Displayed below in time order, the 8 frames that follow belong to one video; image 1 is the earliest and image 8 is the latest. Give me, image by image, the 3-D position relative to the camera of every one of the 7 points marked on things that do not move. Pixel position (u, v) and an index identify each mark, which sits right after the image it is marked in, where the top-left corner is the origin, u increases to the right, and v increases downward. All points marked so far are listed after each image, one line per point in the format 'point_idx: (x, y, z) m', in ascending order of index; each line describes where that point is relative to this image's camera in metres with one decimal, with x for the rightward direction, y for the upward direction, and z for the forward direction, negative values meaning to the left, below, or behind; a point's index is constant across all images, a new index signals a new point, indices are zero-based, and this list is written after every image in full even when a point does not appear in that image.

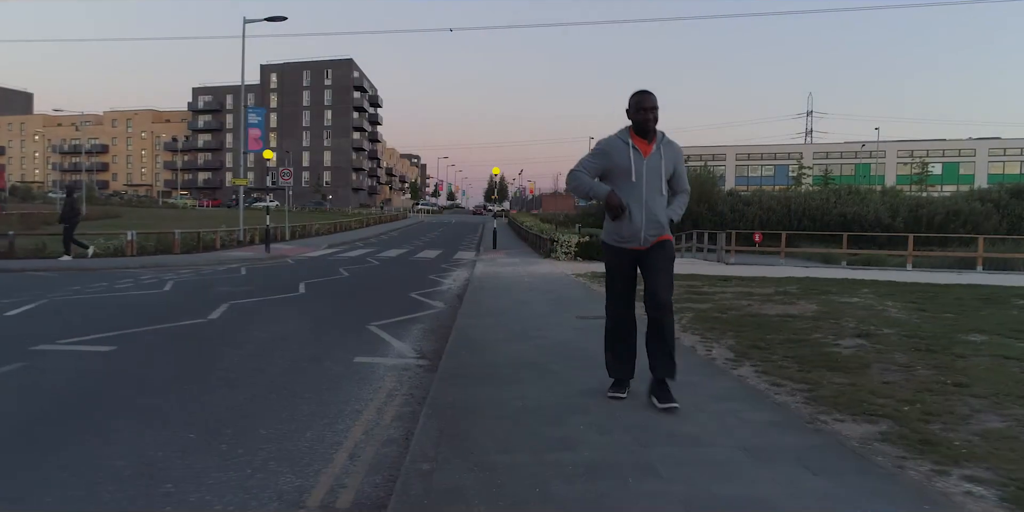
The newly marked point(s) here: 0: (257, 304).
0: (-3.2, -0.6, +9.0) m
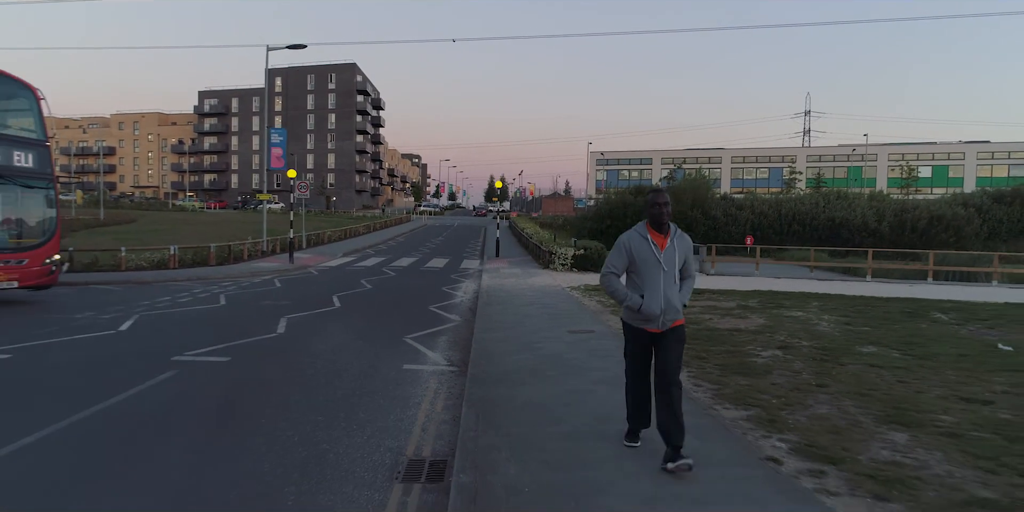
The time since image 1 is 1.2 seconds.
0: (-3.1, -1.0, +10.9) m
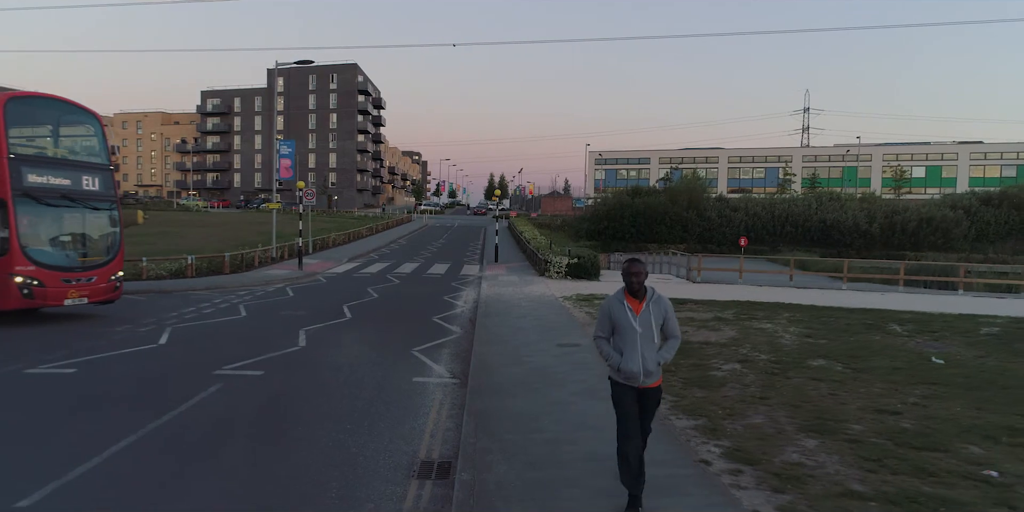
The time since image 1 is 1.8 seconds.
0: (-3.2, -1.3, +12.0) m
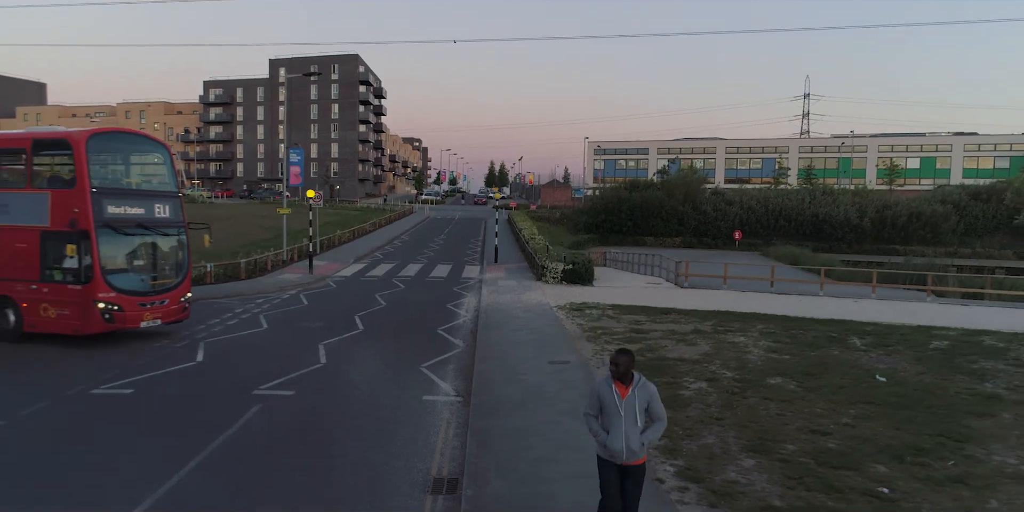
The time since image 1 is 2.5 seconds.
0: (-3.2, -1.6, +13.4) m
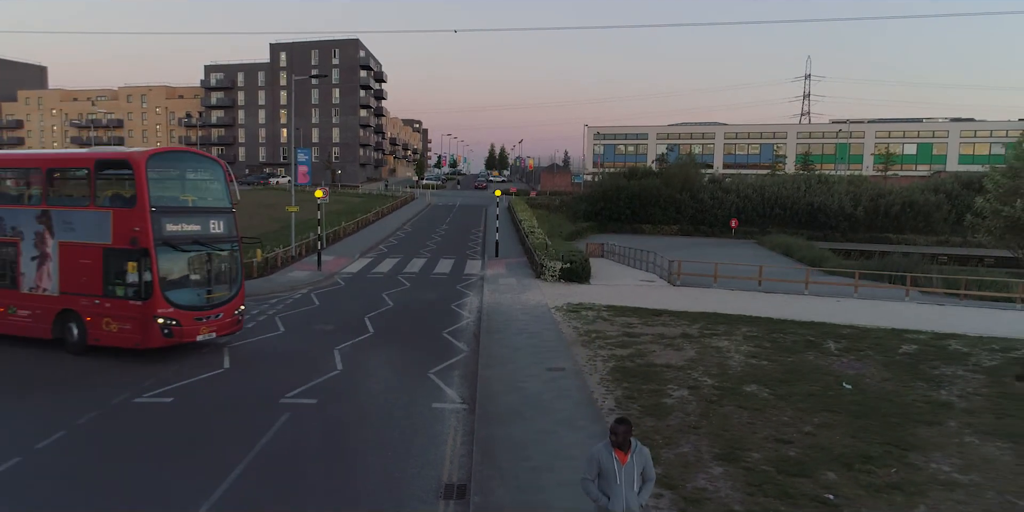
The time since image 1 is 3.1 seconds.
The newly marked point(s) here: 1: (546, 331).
0: (-3.2, -1.9, +14.5) m
1: (+0.8, -1.7, +15.8) m
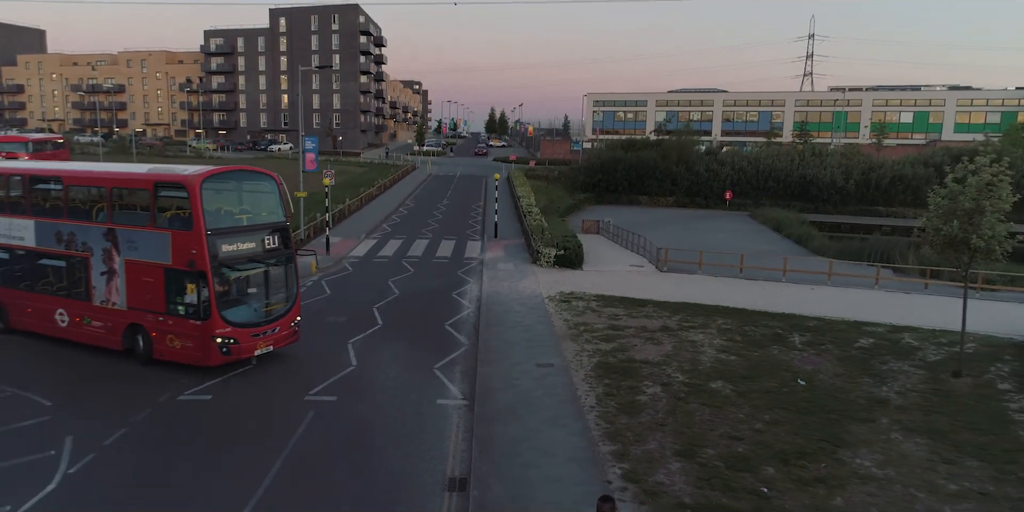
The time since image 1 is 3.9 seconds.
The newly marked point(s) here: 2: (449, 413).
0: (-3.3, -1.9, +16.1) m
1: (+0.7, -1.7, +17.3) m
2: (-1.1, -2.6, +12.1) m
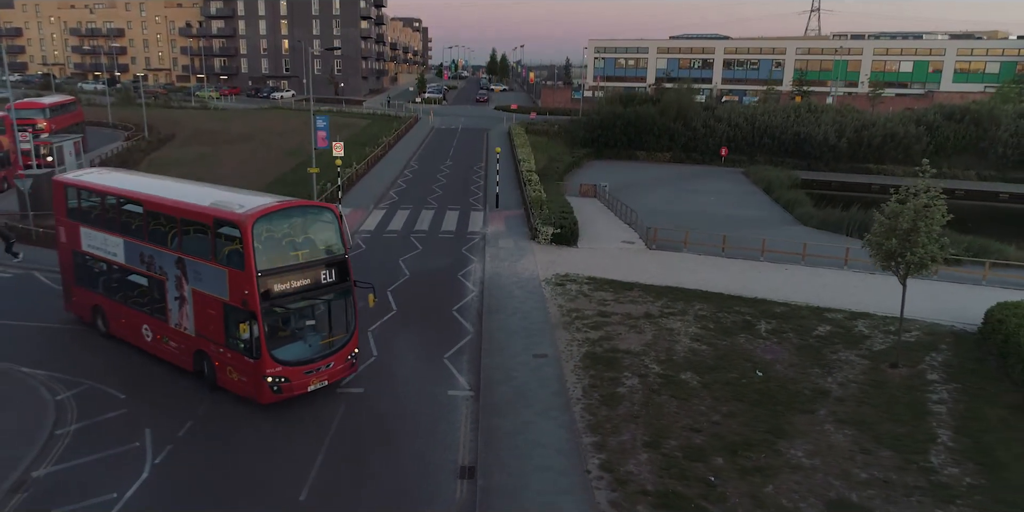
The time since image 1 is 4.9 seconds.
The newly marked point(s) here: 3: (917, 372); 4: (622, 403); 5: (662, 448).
0: (-3.3, -1.9, +18.3) m
1: (+0.7, -1.5, +19.5) m
2: (-1.1, -2.9, +14.4) m
3: (+8.9, -2.5, +15.7) m
4: (+2.2, -2.9, +14.1) m
5: (+2.6, -3.3, +12.3) m
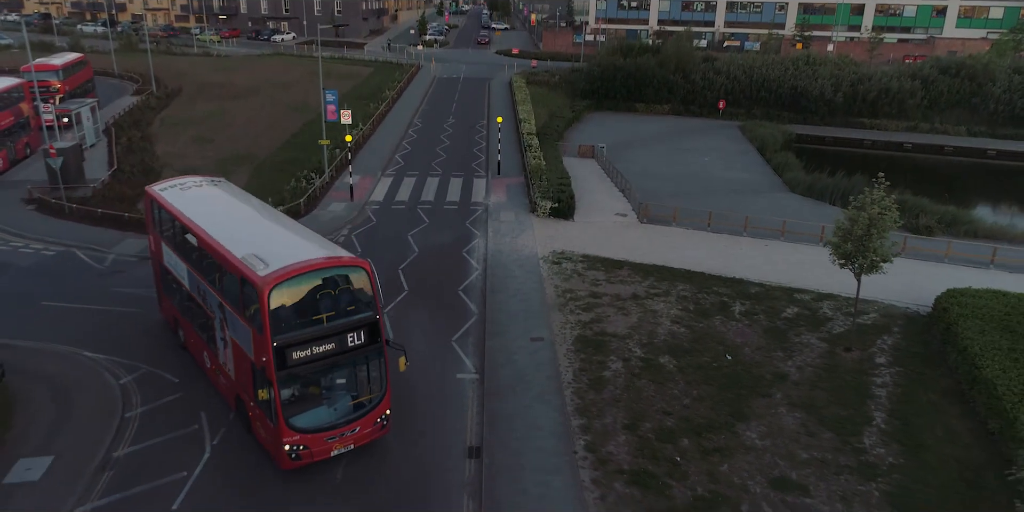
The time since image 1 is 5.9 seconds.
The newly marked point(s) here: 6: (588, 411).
0: (-3.3, -1.6, +20.4) m
1: (+0.7, -1.1, +21.6) m
2: (-1.1, -3.0, +16.7) m
3: (+8.9, -2.5, +17.9) m
4: (+2.2, -3.0, +16.3) m
5: (+2.6, -3.6, +14.6) m
6: (+1.6, -3.3, +15.3) m
